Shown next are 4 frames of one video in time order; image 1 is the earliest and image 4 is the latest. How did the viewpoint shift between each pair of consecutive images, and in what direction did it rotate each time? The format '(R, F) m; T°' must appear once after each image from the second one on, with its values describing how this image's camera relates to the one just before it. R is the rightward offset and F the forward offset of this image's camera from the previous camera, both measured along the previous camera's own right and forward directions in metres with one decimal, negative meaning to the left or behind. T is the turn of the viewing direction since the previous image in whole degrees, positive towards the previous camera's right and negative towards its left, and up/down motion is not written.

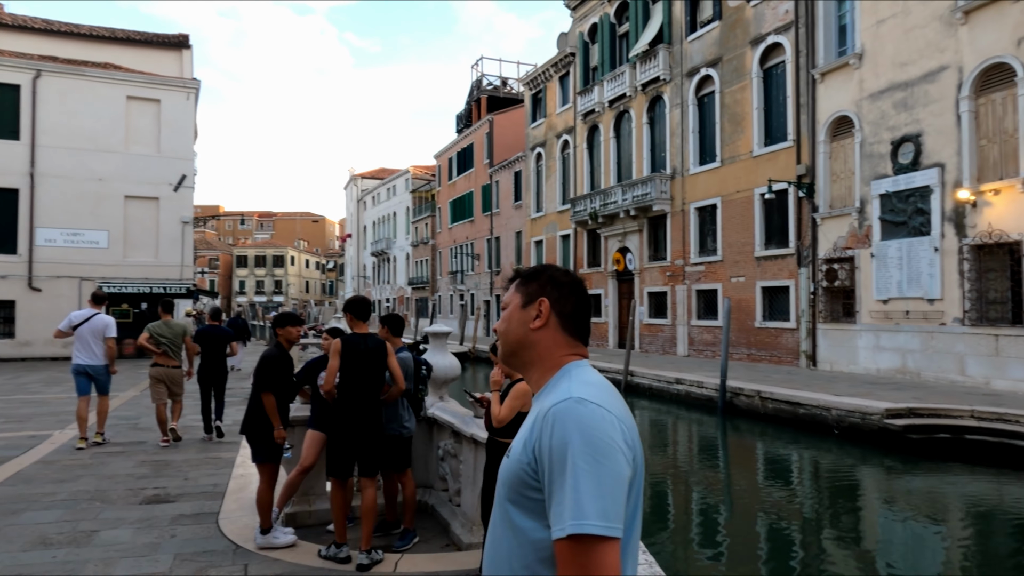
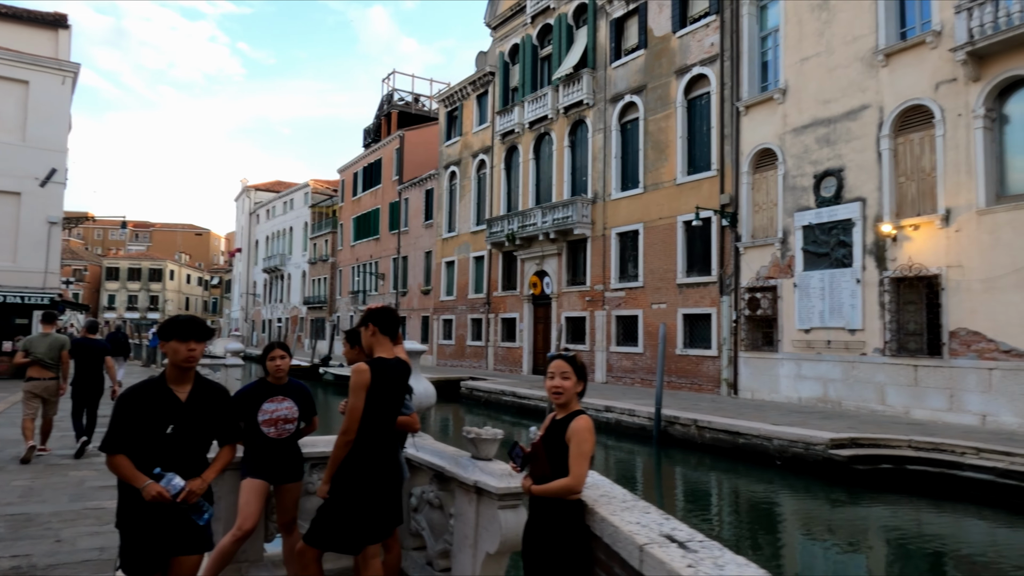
(-0.7, +1.0) m; +9°
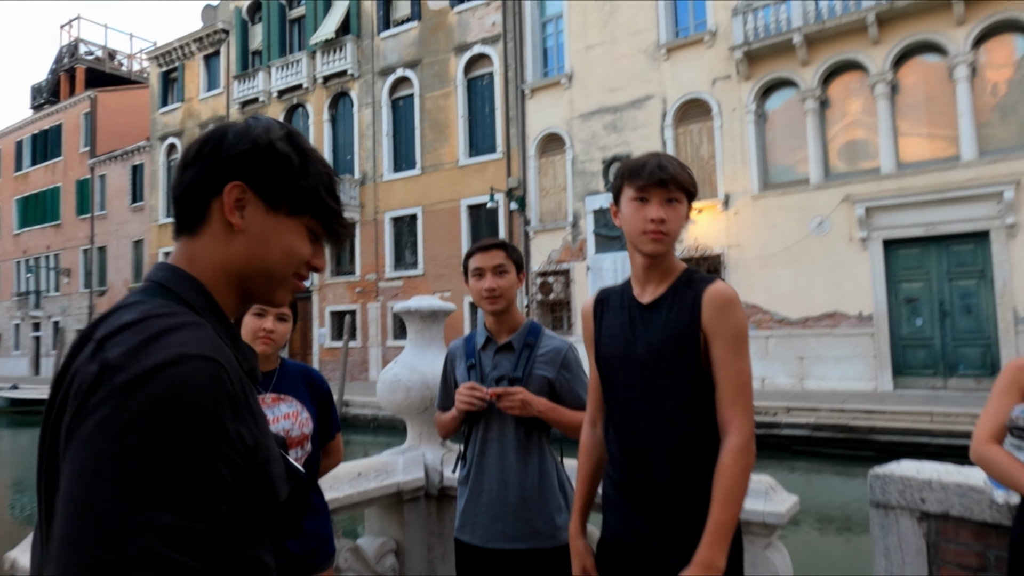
(-1.6, +2.0) m; +25°
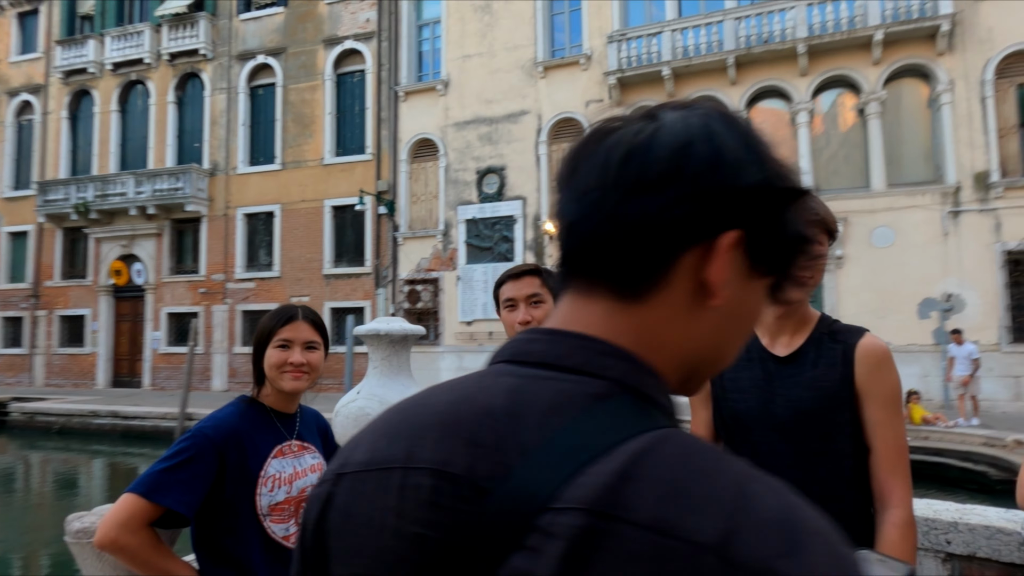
(-0.5, +0.3) m; +13°
